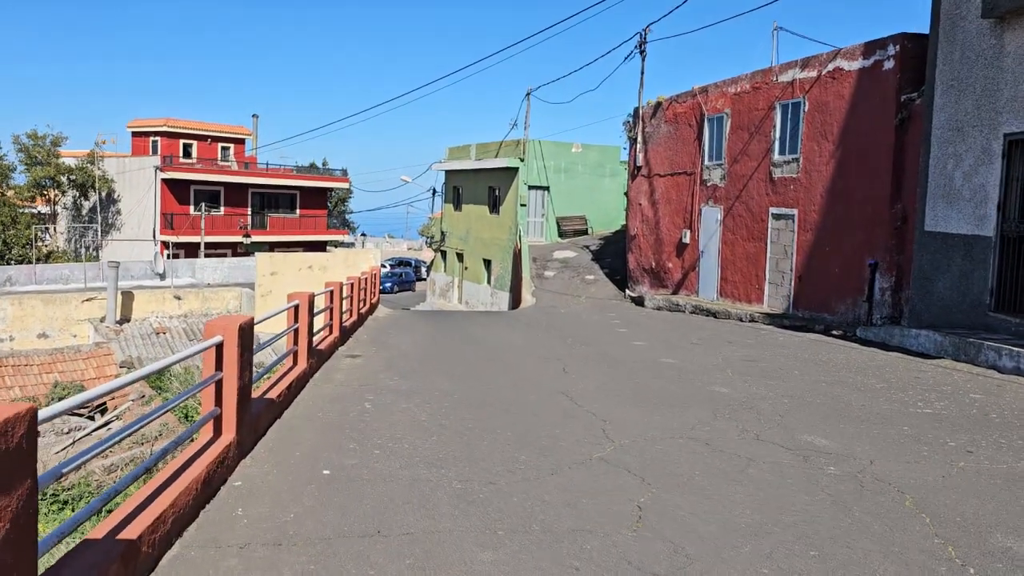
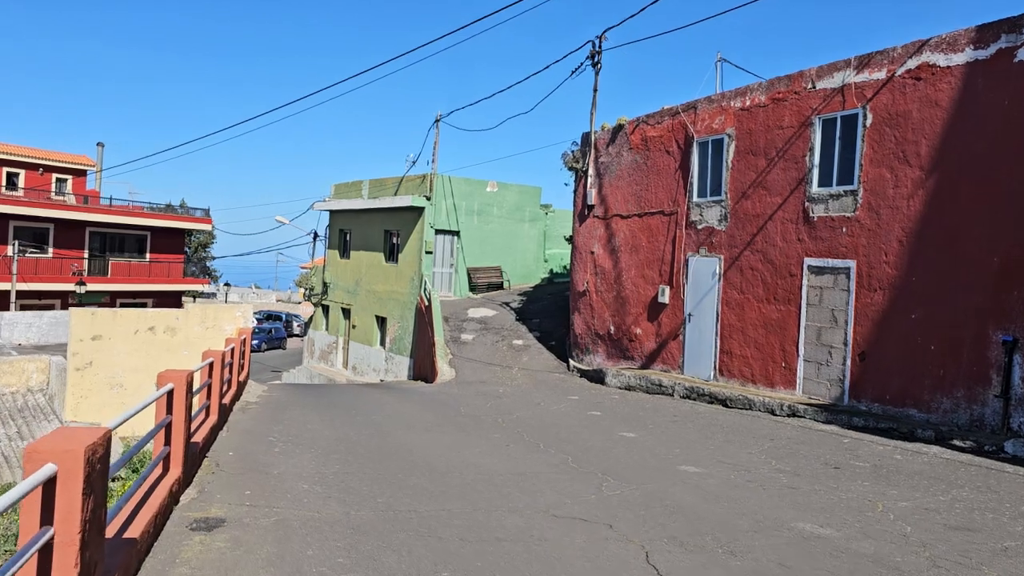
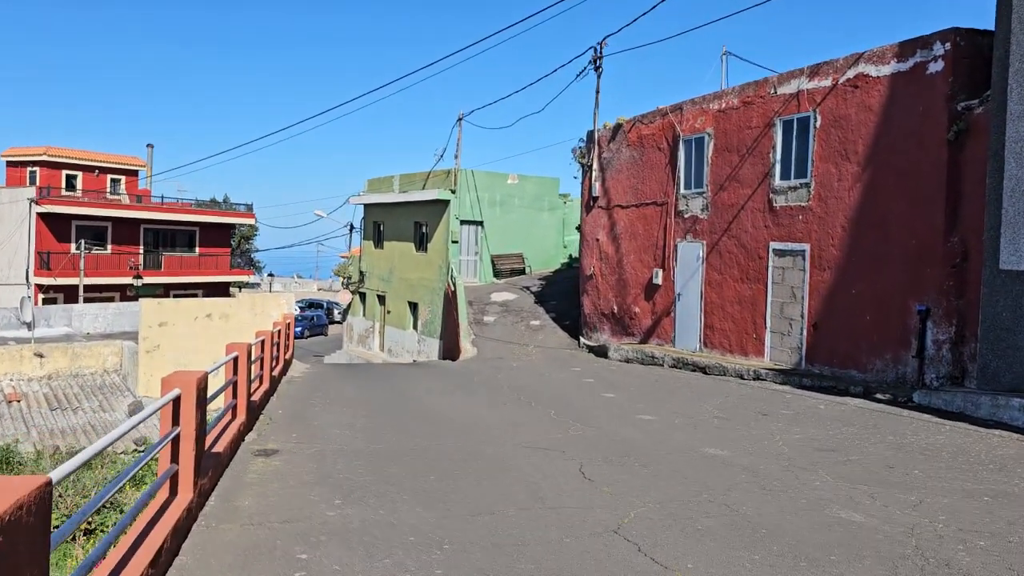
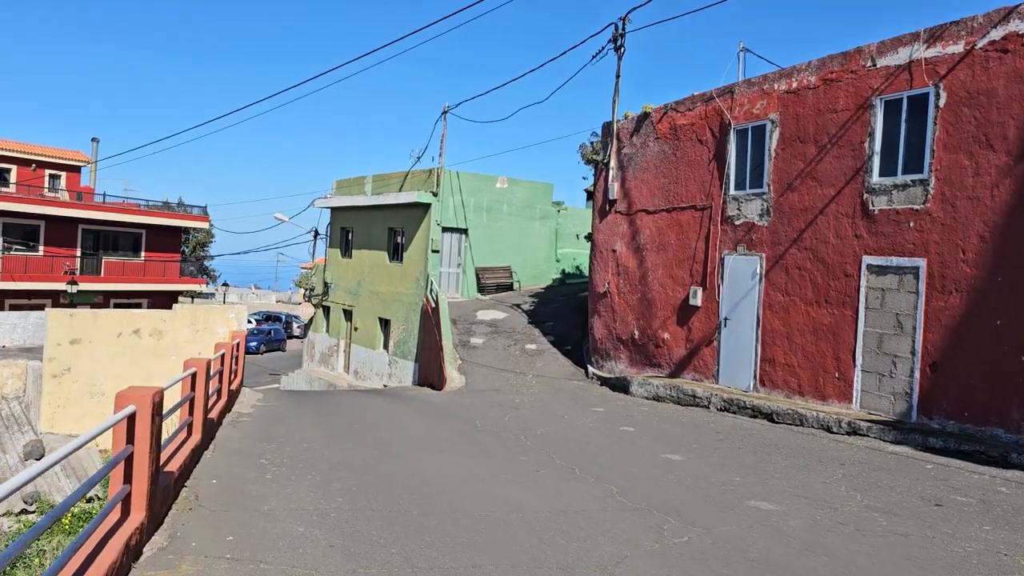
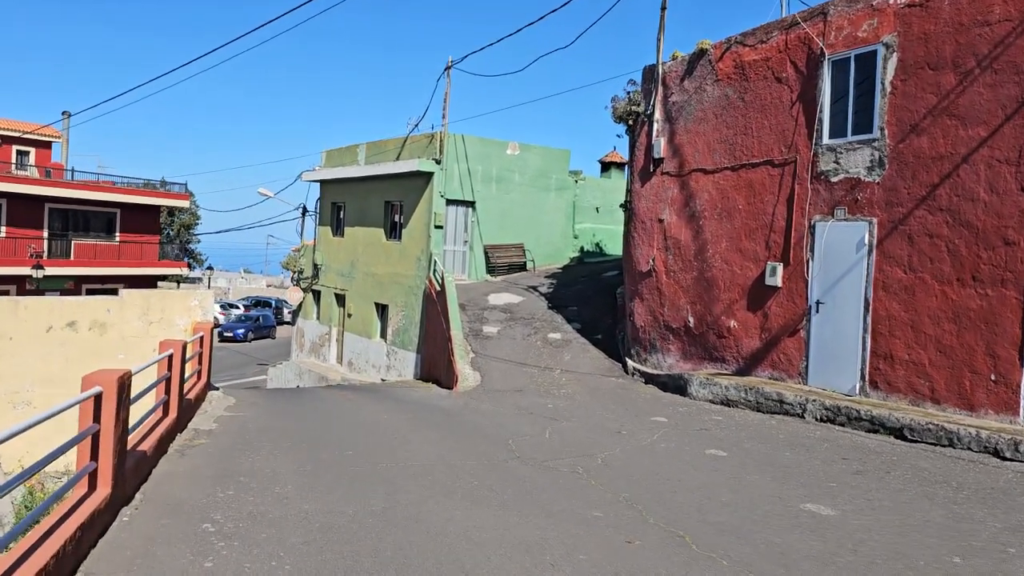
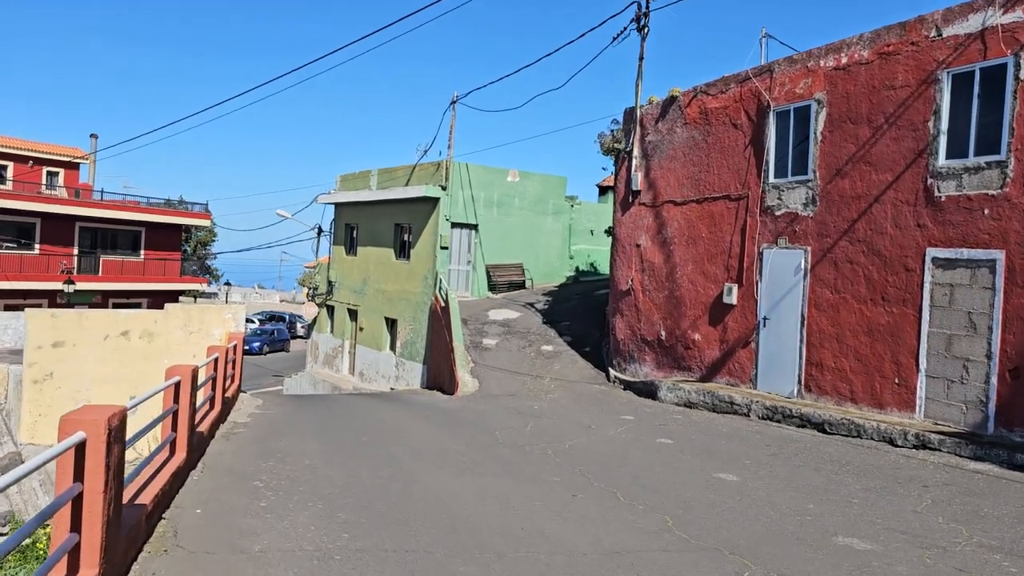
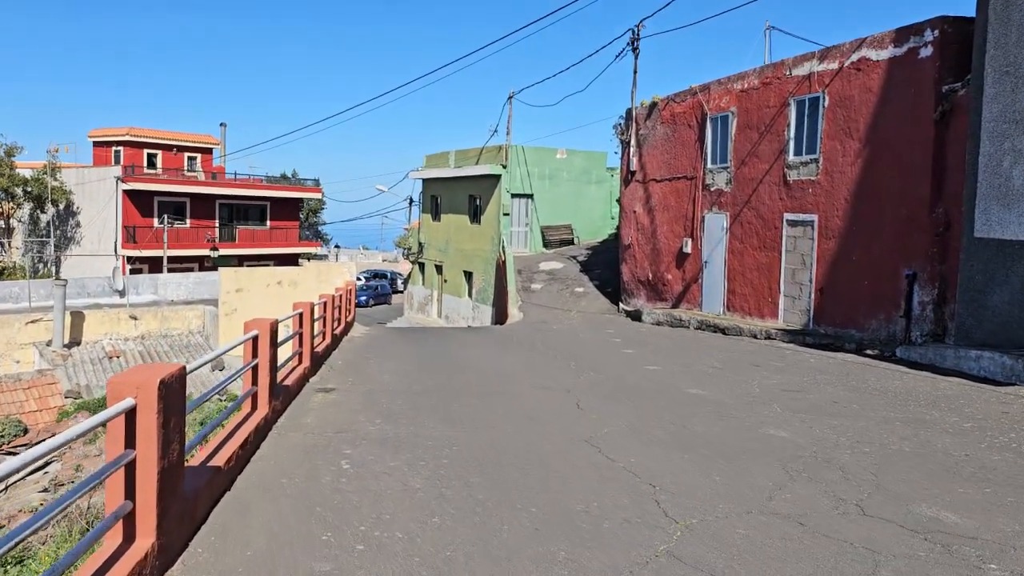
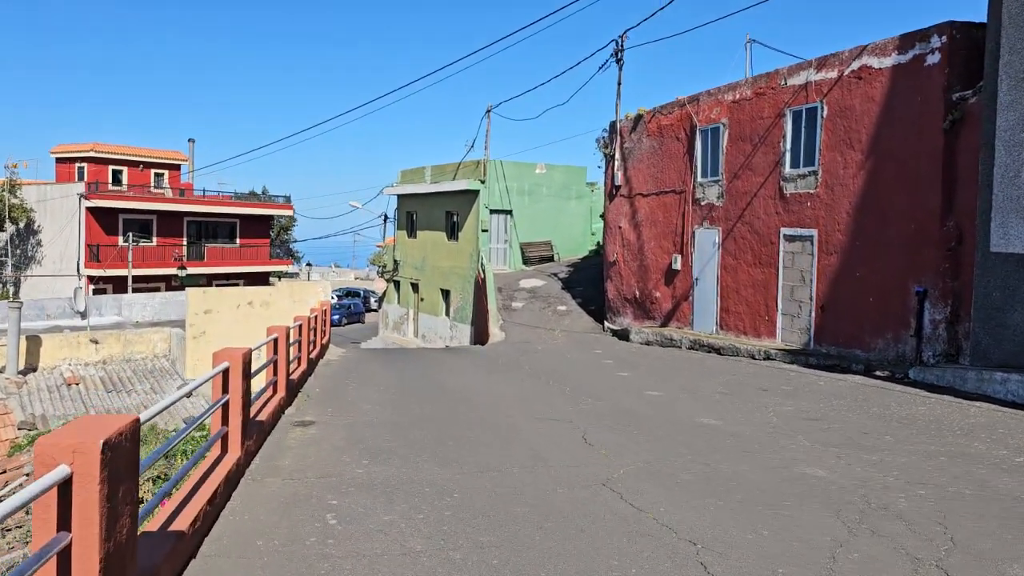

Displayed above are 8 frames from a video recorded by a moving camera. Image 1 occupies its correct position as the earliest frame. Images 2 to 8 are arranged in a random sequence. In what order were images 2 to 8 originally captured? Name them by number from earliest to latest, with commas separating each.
7, 8, 3, 2, 4, 6, 5
